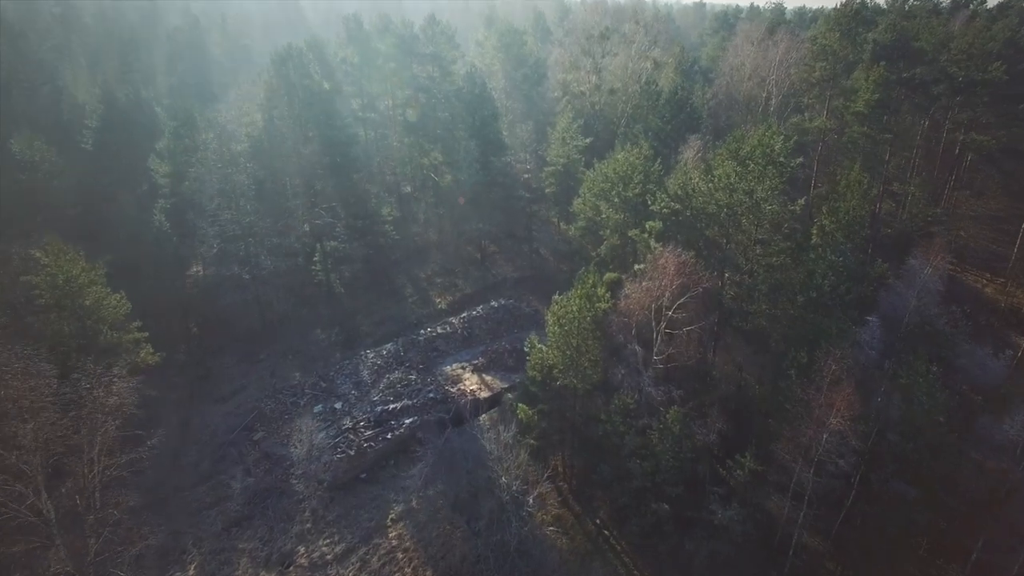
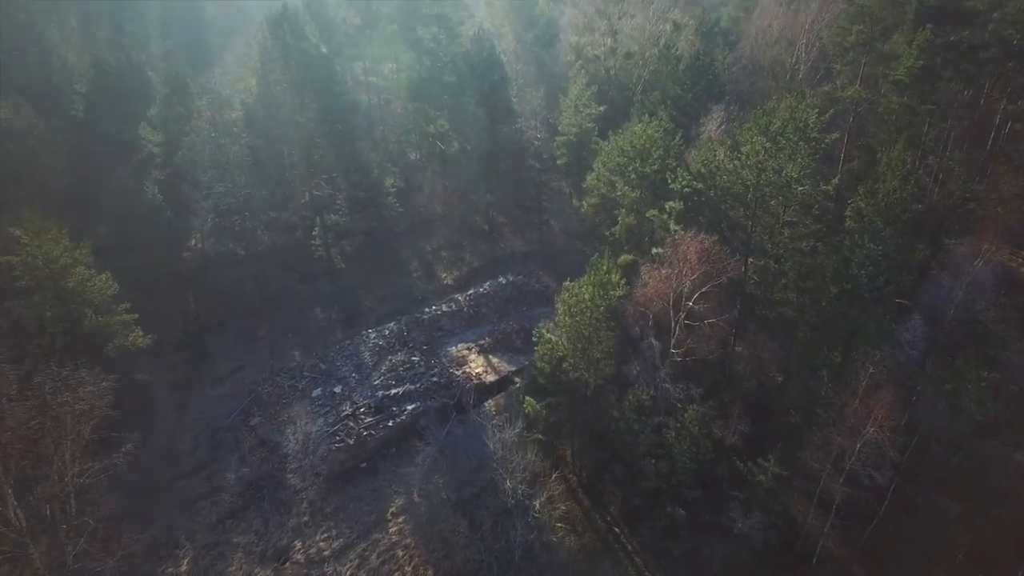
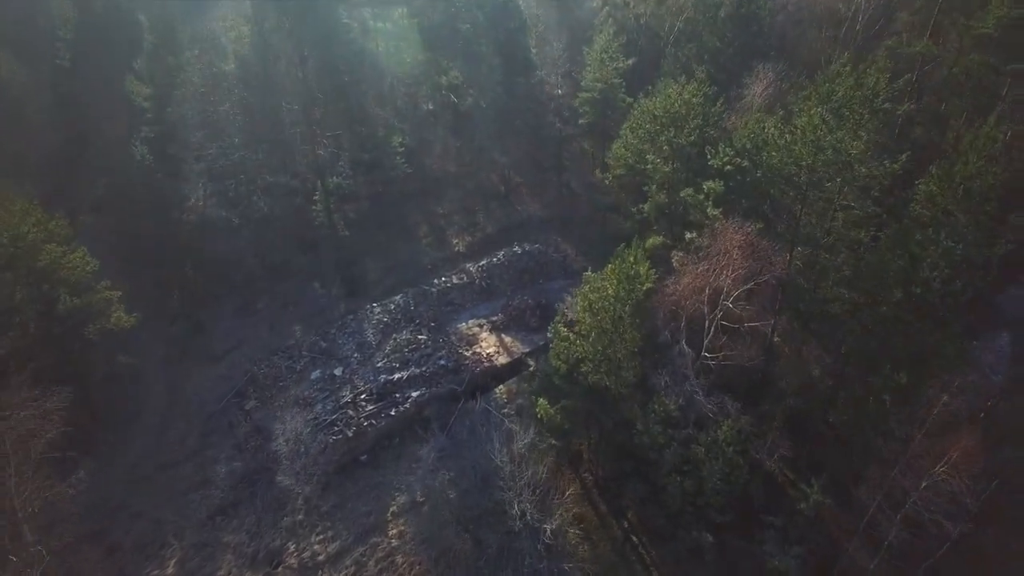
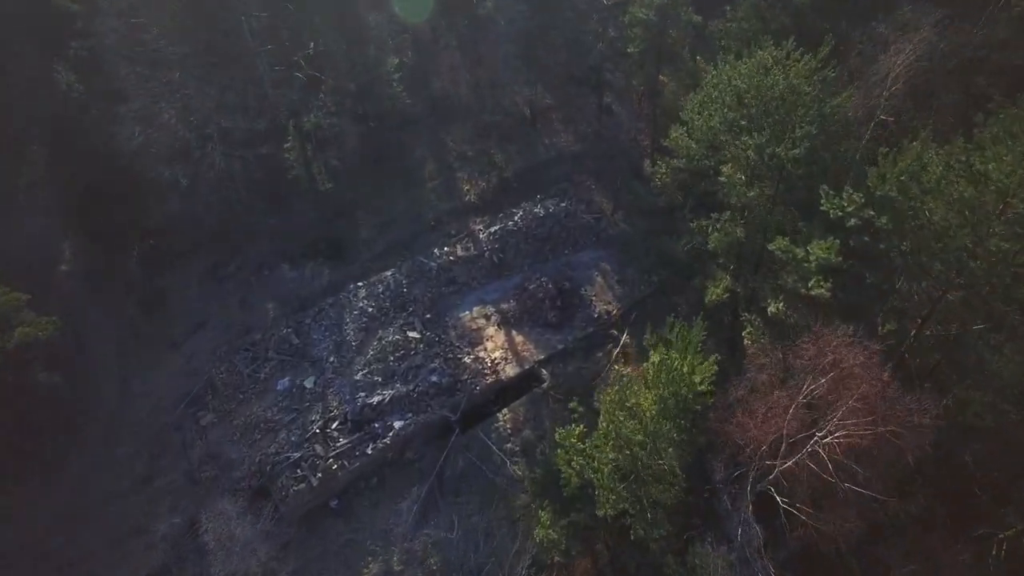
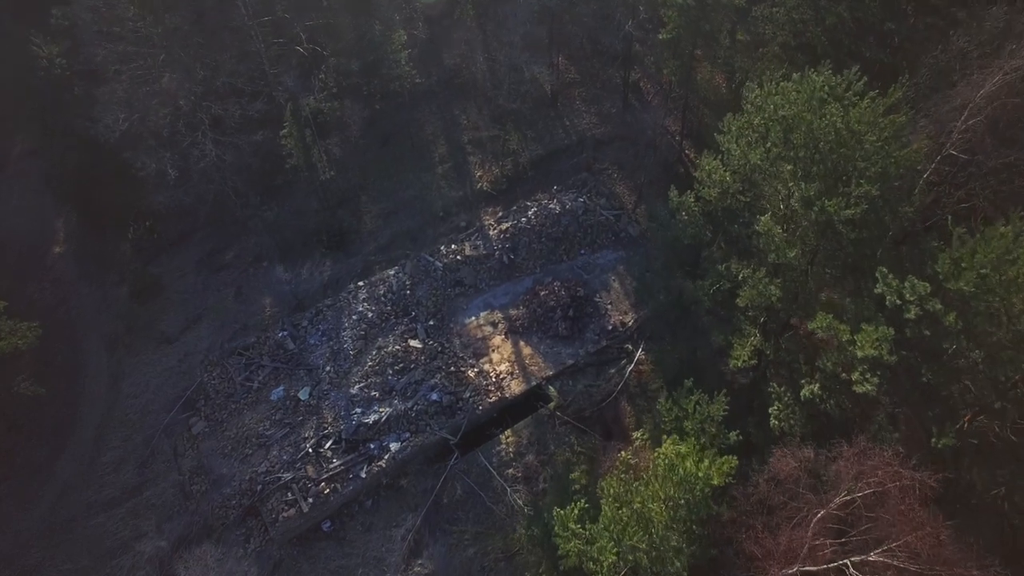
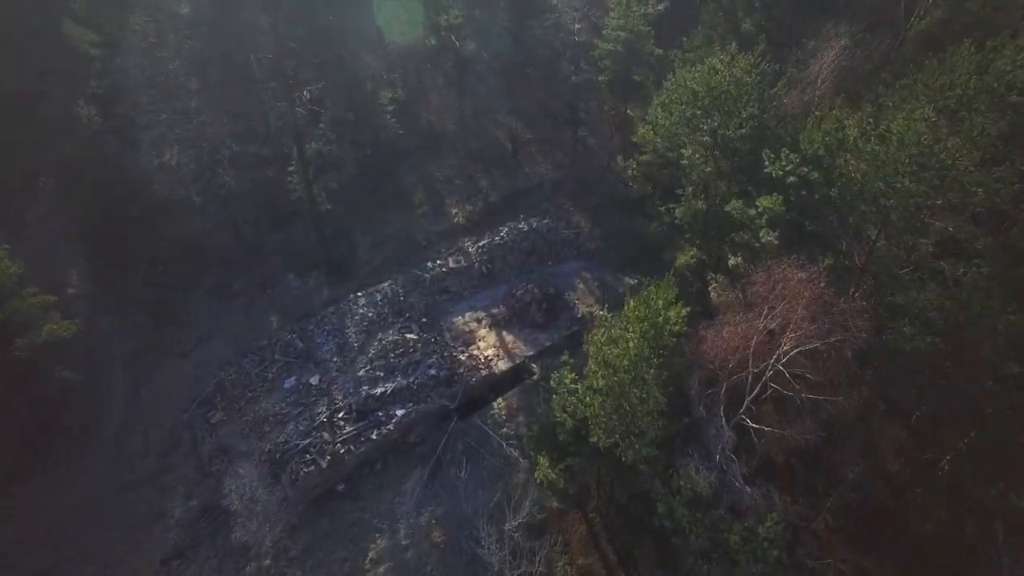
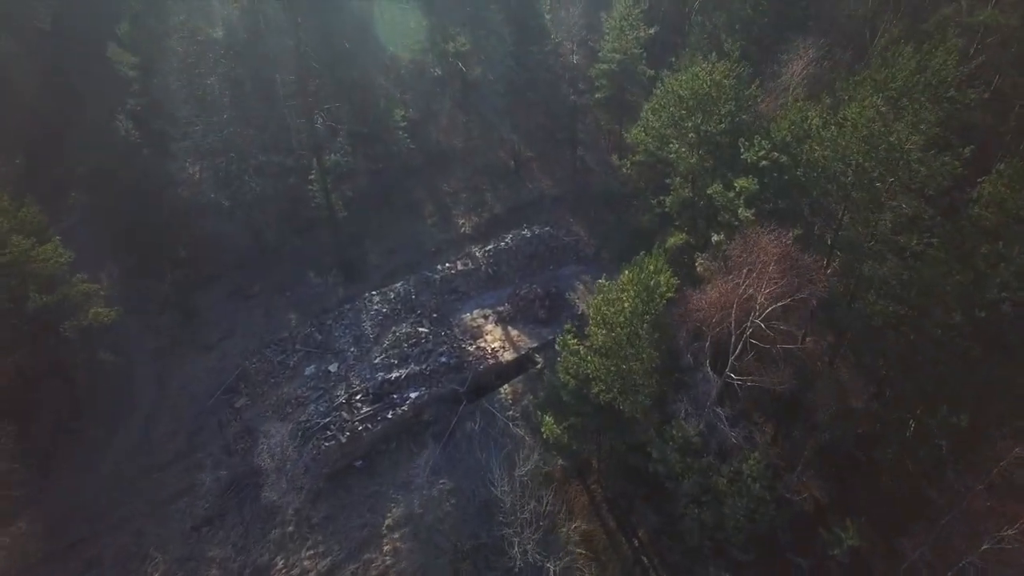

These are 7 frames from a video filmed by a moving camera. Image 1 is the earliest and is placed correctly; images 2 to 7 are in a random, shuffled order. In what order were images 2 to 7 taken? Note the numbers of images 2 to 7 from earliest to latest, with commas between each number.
2, 3, 7, 6, 4, 5
